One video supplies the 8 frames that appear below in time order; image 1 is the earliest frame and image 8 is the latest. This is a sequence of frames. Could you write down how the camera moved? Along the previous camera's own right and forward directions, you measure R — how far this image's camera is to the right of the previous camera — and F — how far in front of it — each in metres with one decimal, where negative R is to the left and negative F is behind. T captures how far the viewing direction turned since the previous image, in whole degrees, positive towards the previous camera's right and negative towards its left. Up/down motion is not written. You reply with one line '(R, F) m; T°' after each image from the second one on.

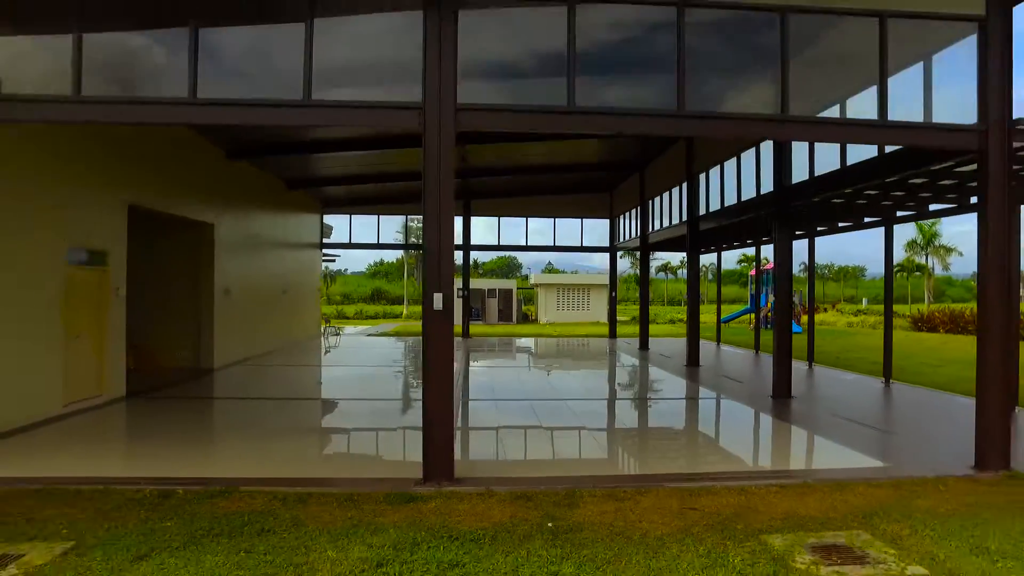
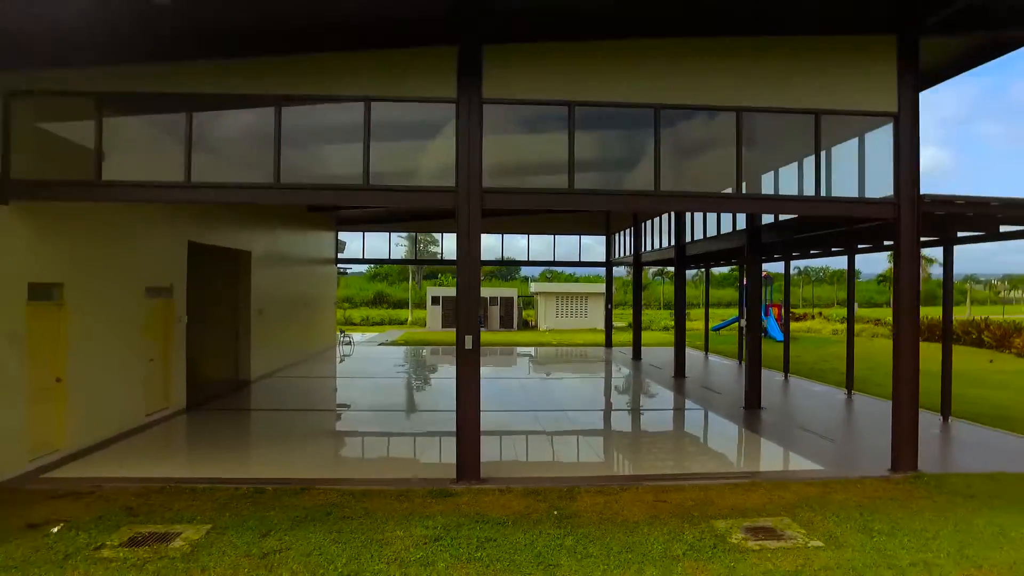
(-0.1, -1.0) m; 0°
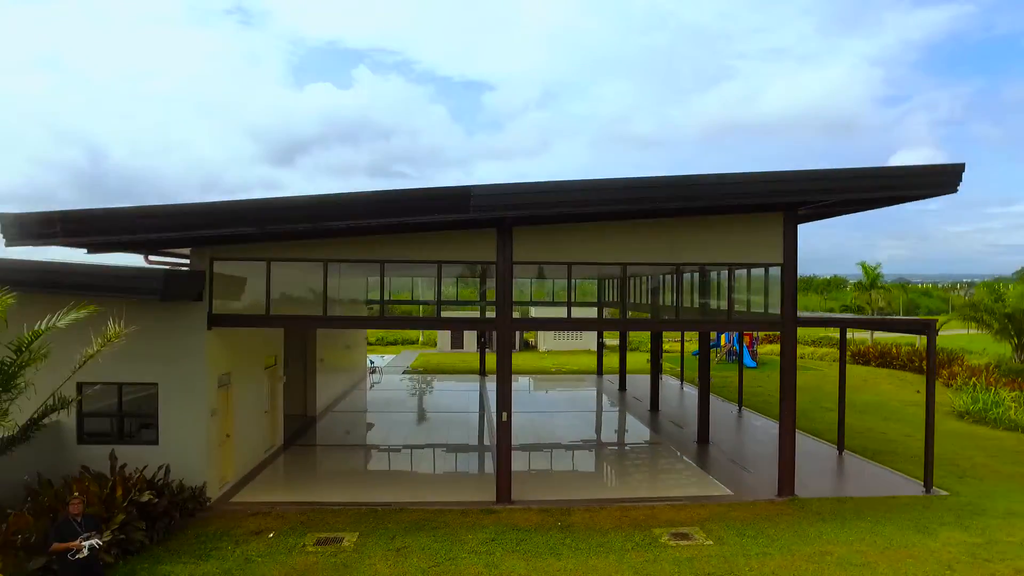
(-0.3, -2.6) m; 0°
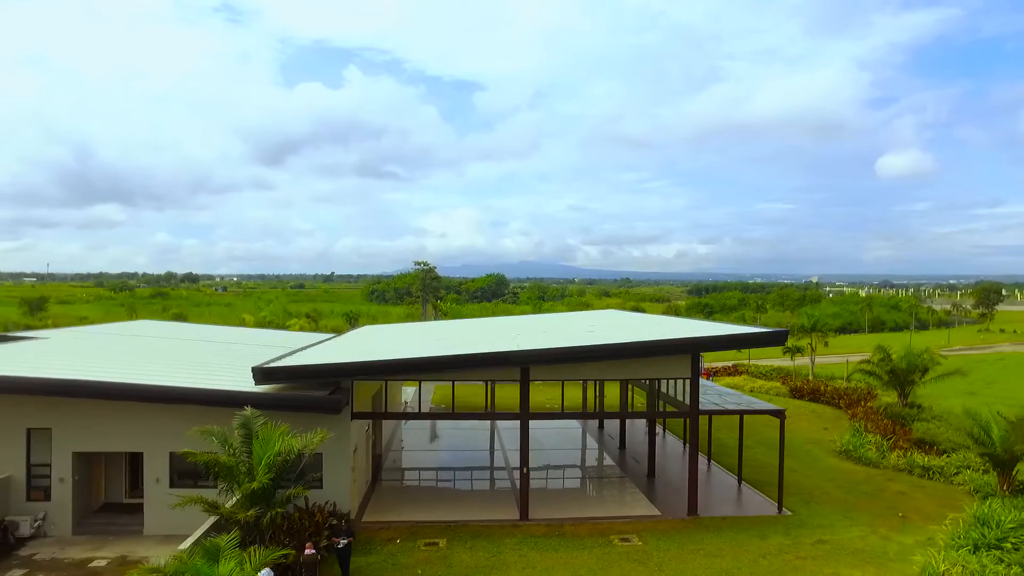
(-0.5, -5.0) m; +1°
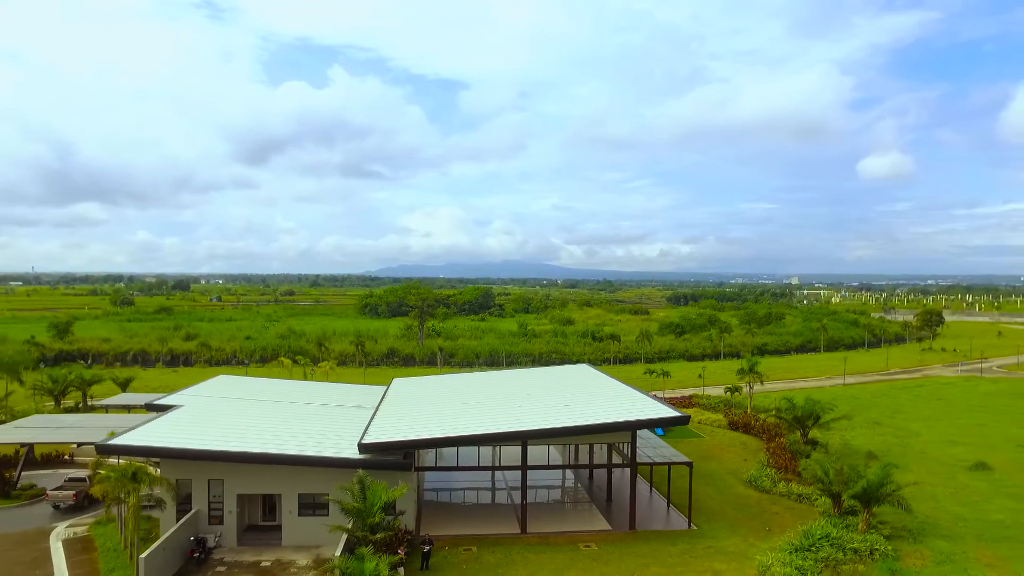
(-0.6, -6.8) m; +1°
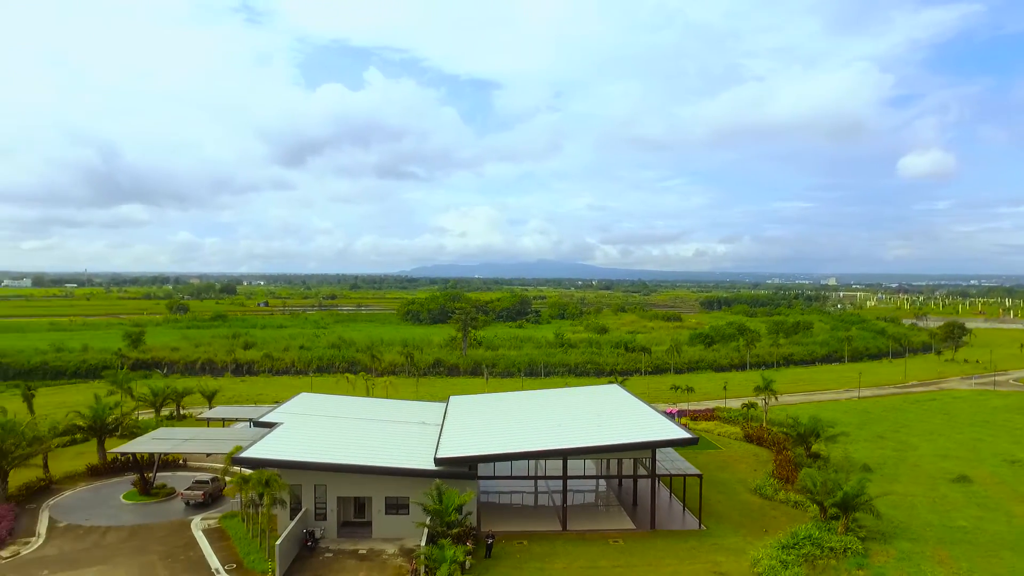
(-0.3, -4.9) m; -3°
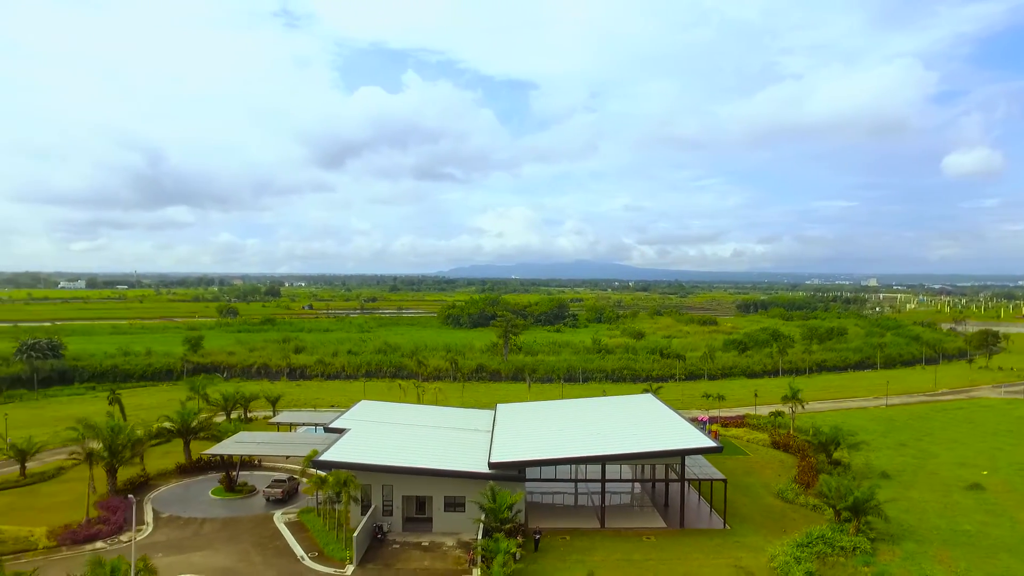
(-0.4, -3.4) m; -3°
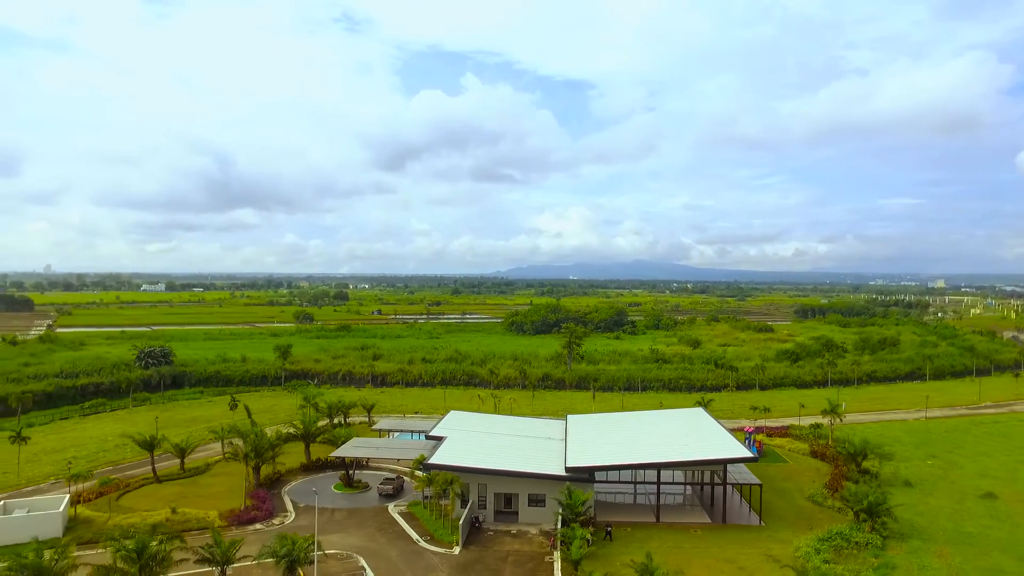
(-0.9, -7.1) m; -5°
